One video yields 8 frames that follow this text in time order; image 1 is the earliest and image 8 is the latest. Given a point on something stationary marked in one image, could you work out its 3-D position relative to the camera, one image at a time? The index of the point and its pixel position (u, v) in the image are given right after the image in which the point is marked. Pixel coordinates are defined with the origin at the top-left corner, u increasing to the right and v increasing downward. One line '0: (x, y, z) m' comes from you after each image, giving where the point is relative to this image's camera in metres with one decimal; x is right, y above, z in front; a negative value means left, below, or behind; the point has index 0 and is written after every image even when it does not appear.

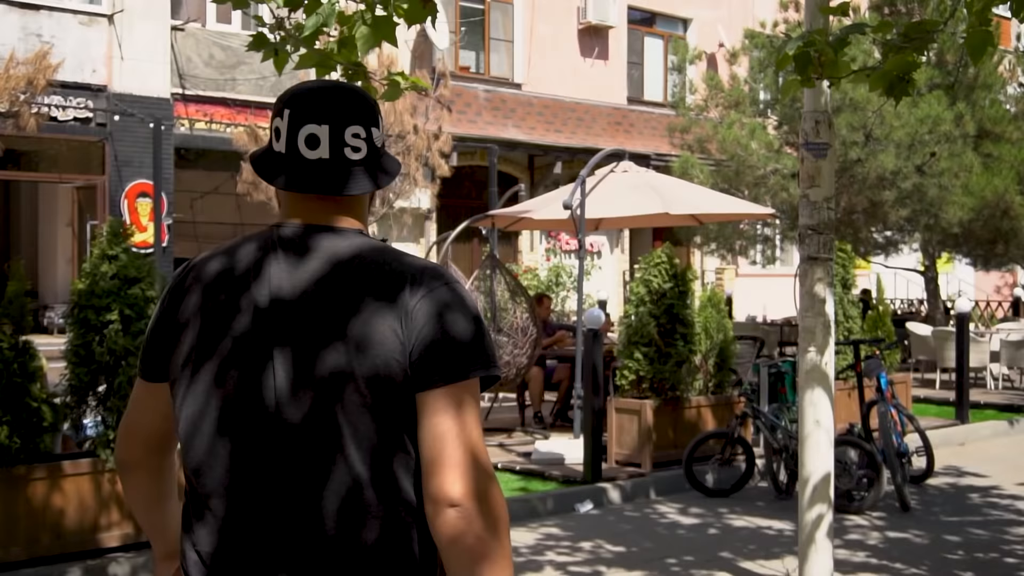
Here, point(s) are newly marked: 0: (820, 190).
0: (+1.5, +0.5, +5.9) m
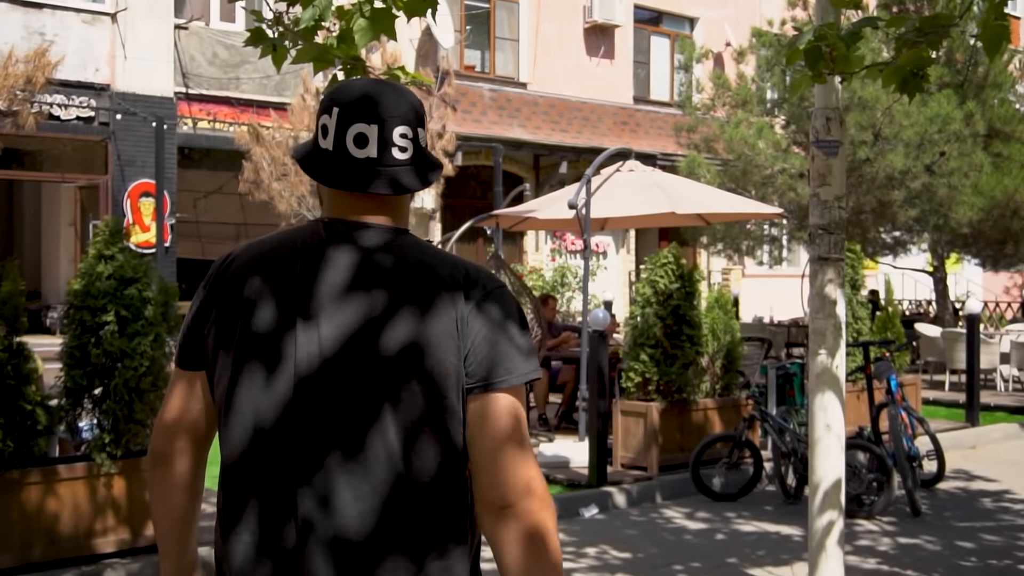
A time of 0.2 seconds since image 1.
0: (+1.5, +0.5, +5.7) m
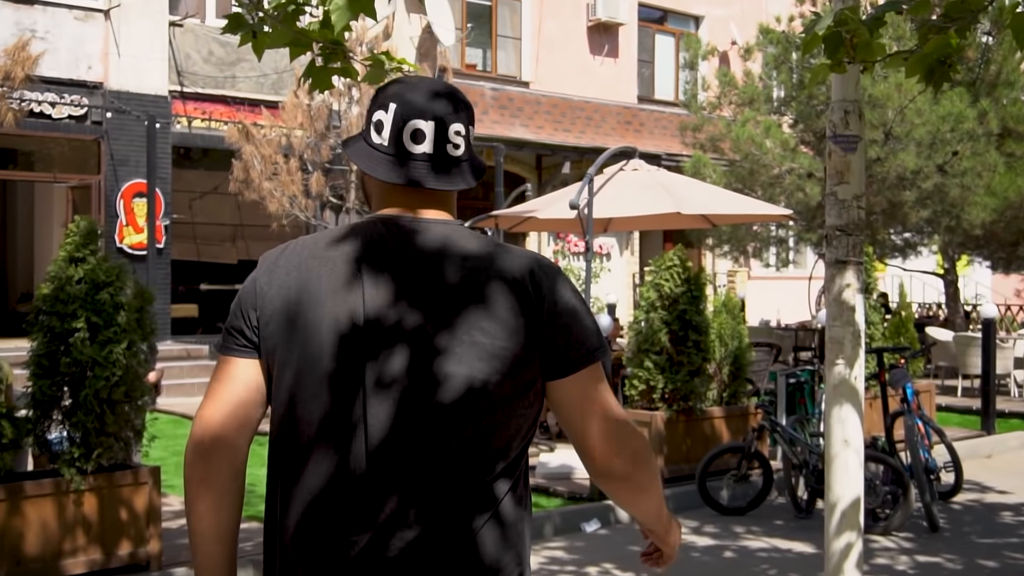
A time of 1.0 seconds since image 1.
0: (+1.5, +0.5, +5.3) m
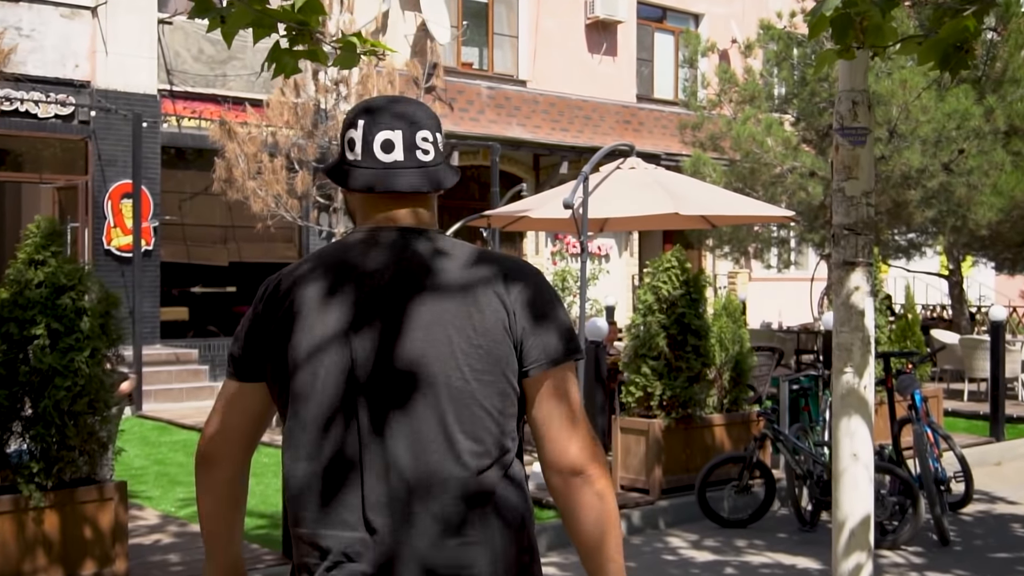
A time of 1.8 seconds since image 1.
0: (+1.5, +0.4, +5.0) m
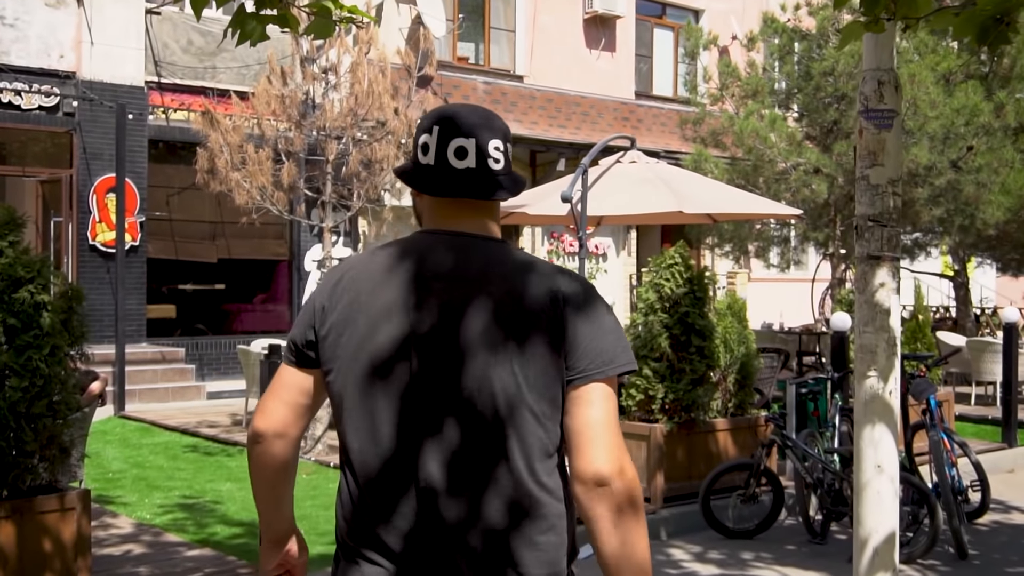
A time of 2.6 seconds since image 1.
0: (+1.4, +0.5, +4.6) m
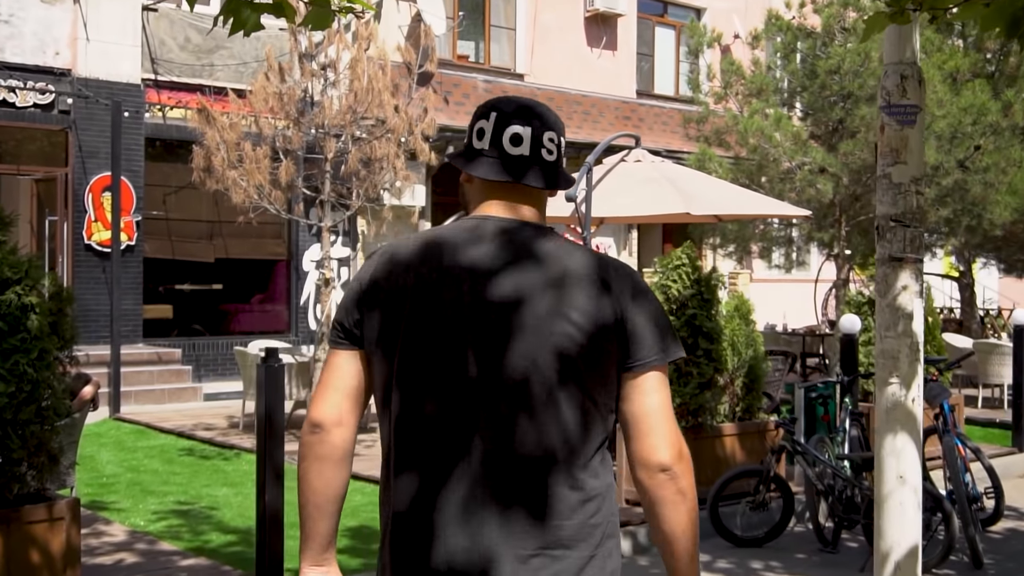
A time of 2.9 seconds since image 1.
0: (+1.5, +0.4, +4.4) m
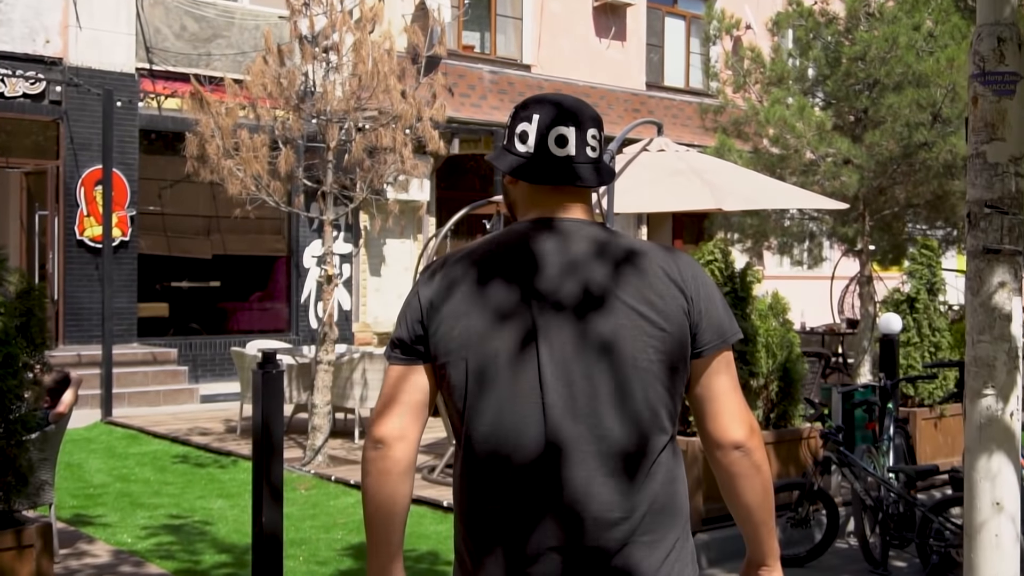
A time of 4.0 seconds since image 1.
0: (+1.6, +0.5, +3.8) m
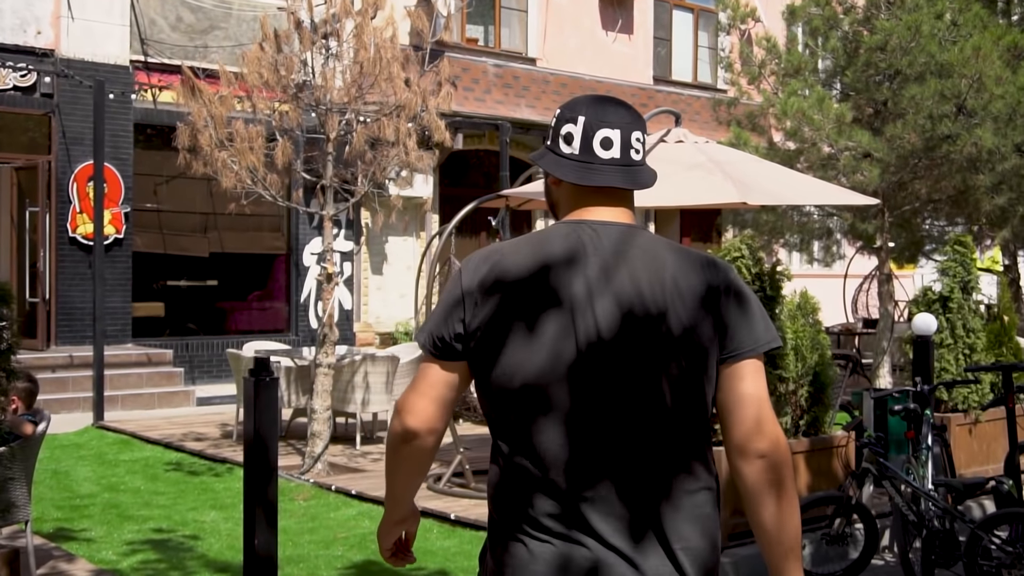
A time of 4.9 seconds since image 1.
0: (+1.6, +0.5, +3.3) m
